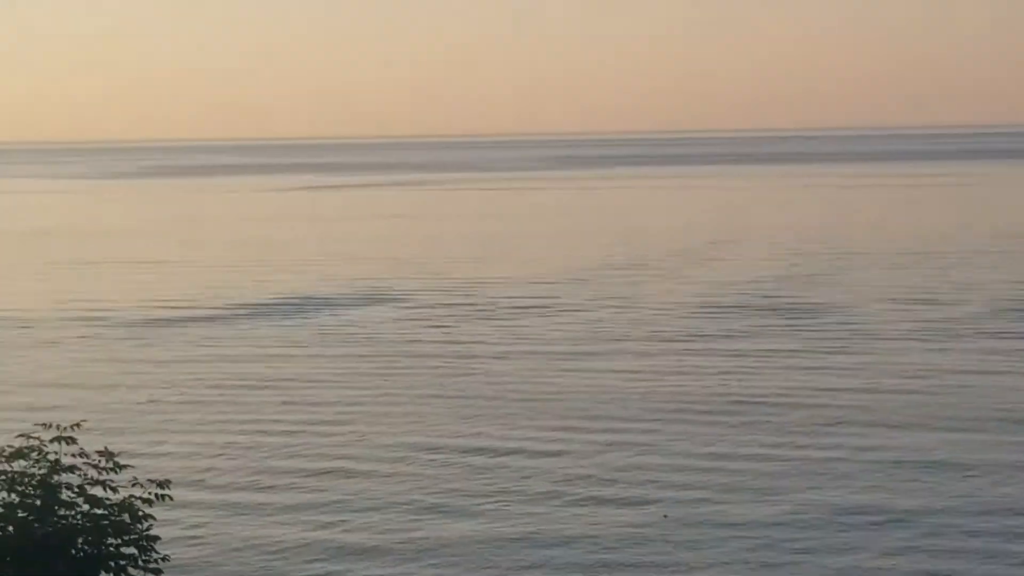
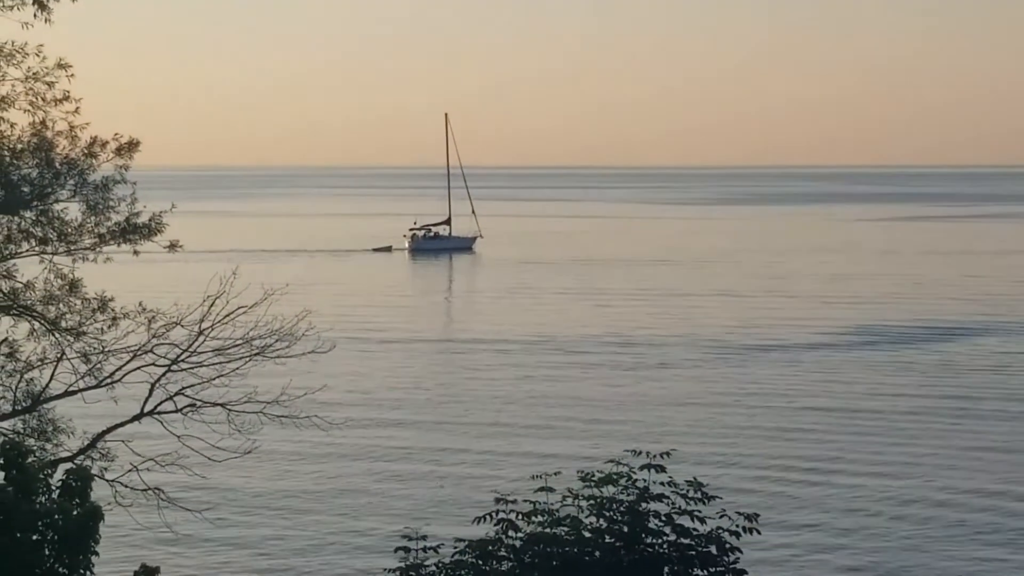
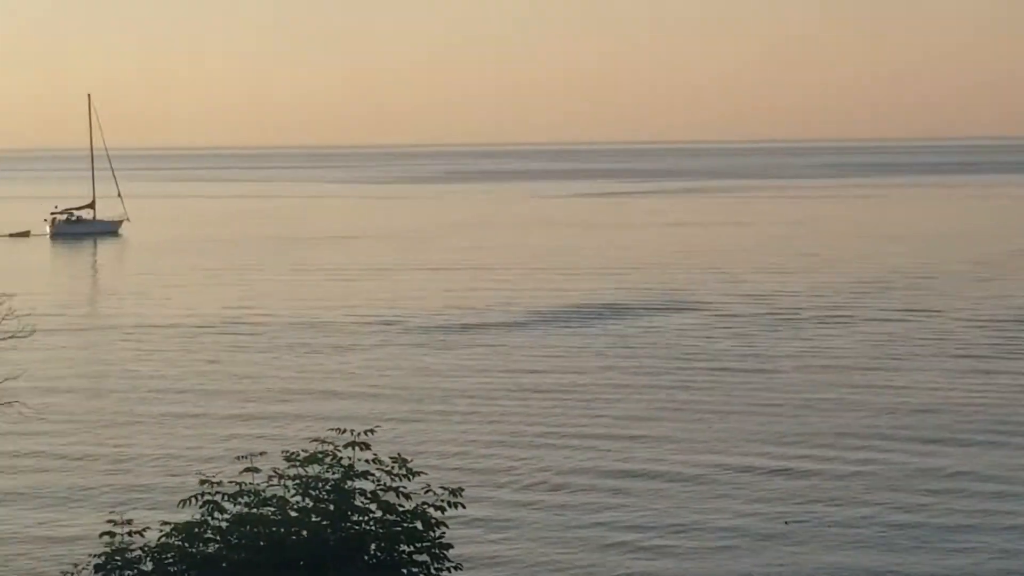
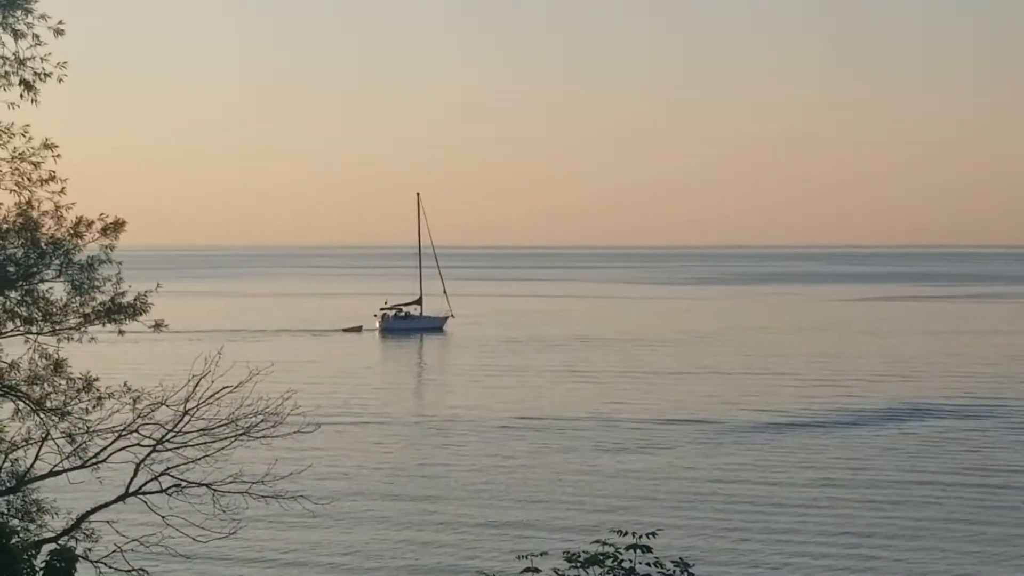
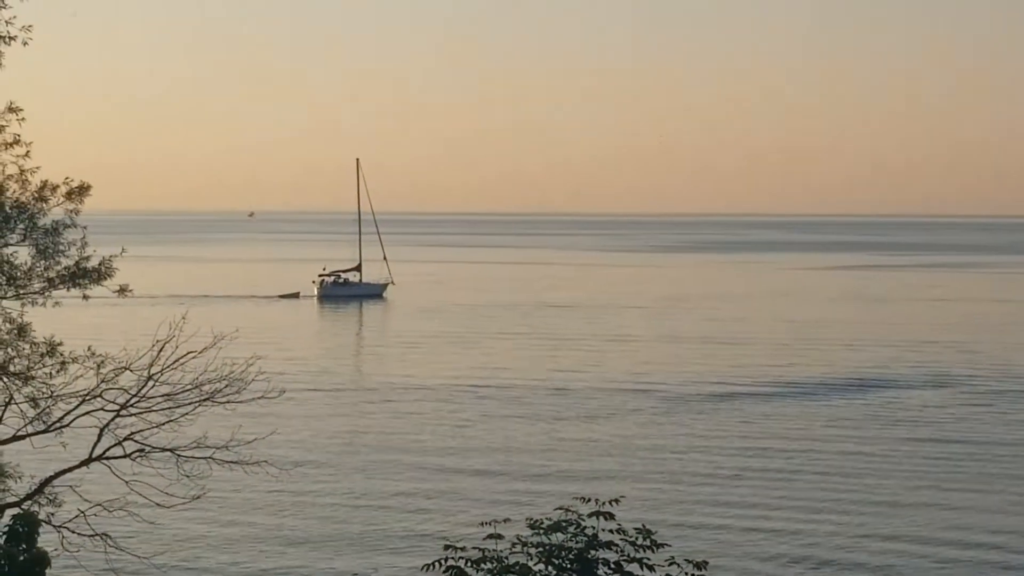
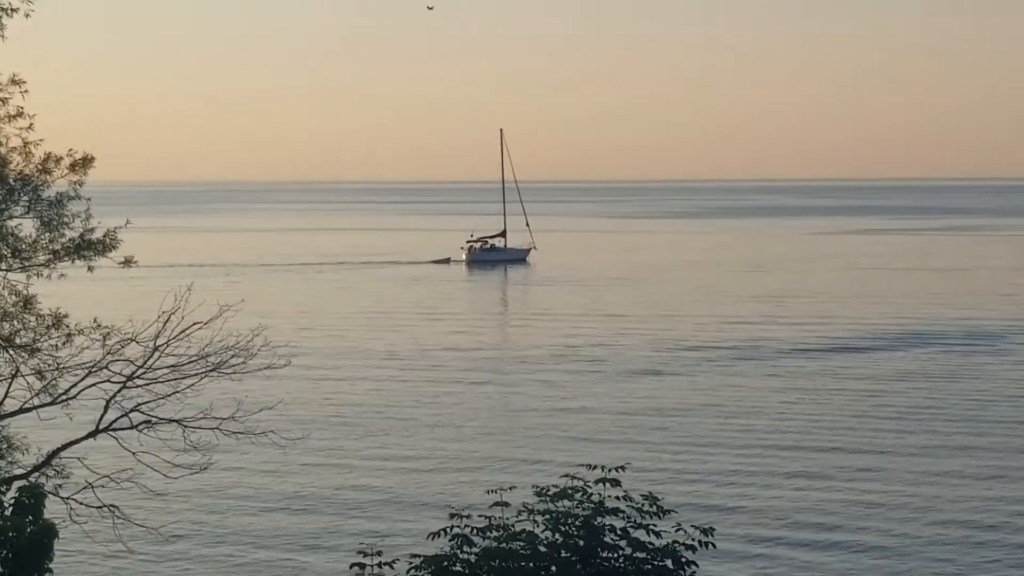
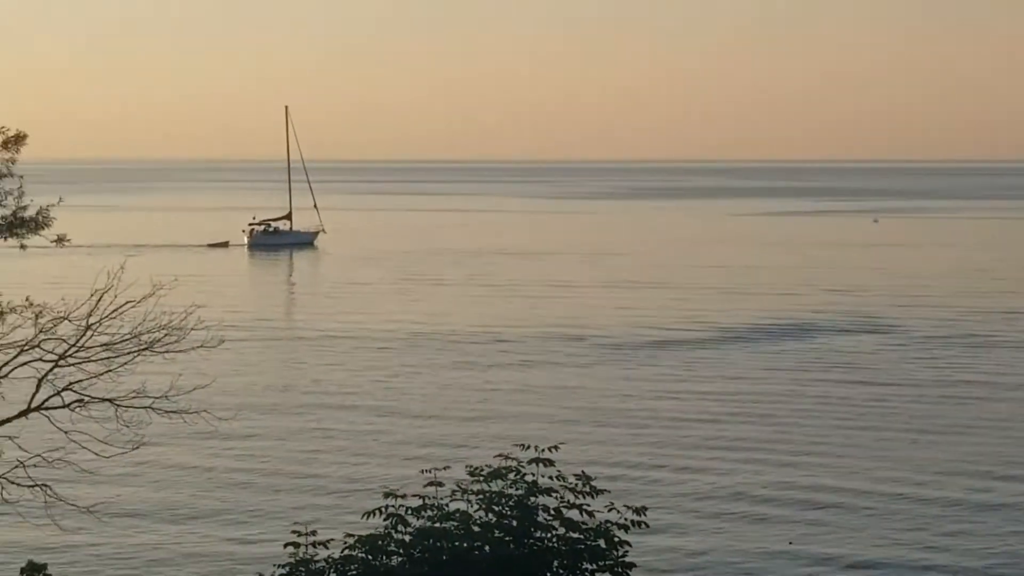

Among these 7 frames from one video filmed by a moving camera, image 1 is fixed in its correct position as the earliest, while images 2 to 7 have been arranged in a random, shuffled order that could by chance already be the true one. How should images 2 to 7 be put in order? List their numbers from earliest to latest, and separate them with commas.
3, 7, 5, 4, 2, 6
